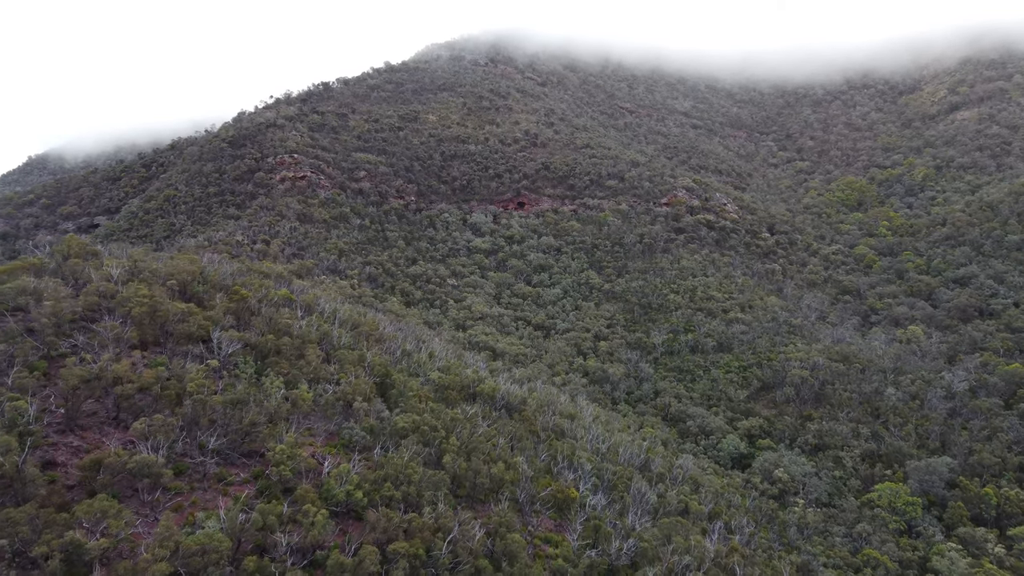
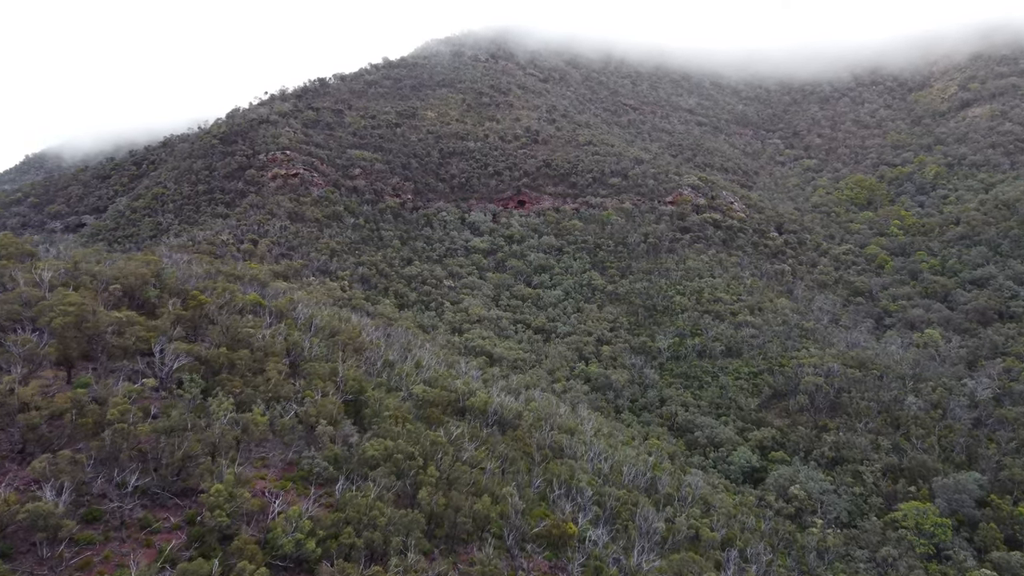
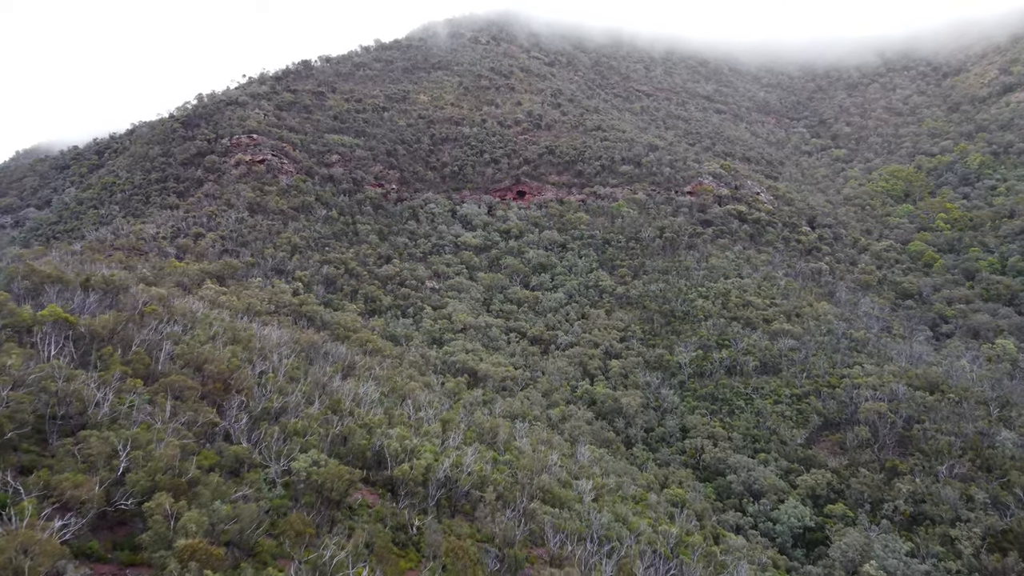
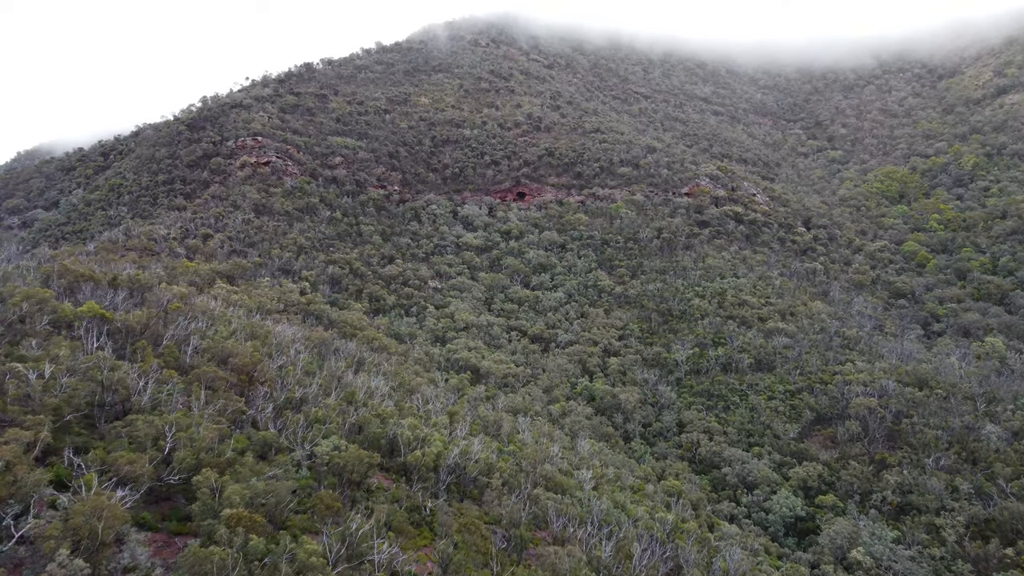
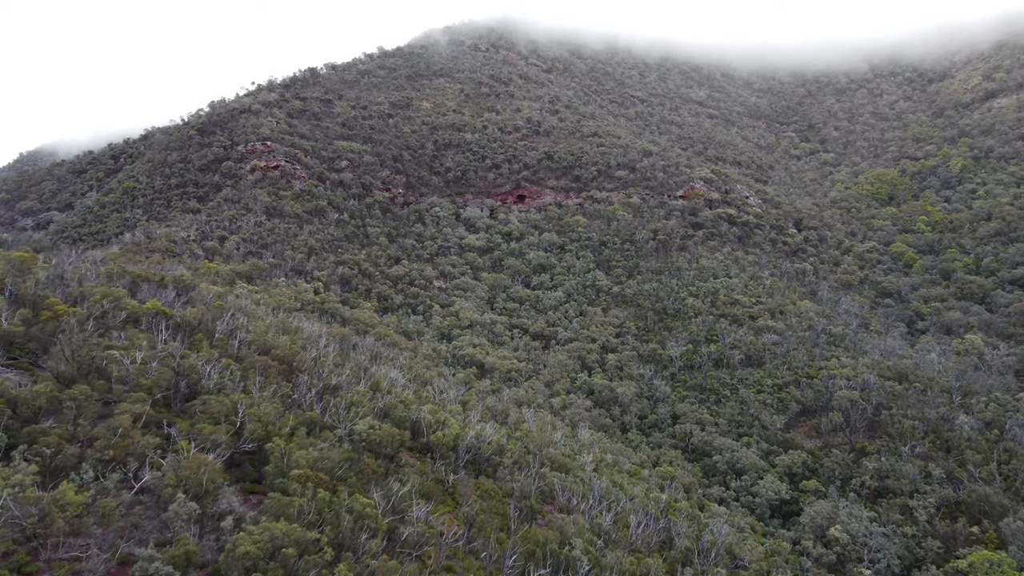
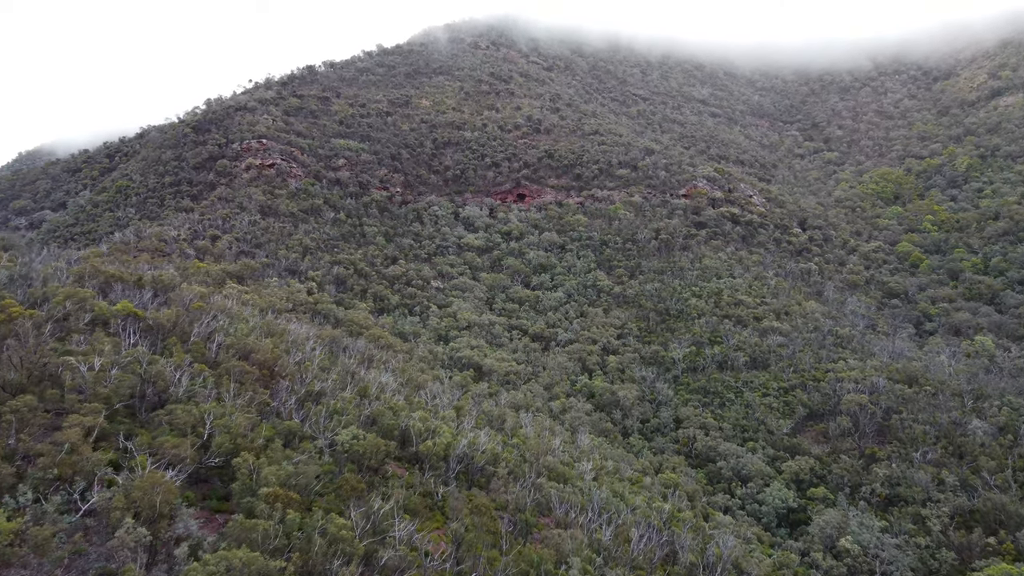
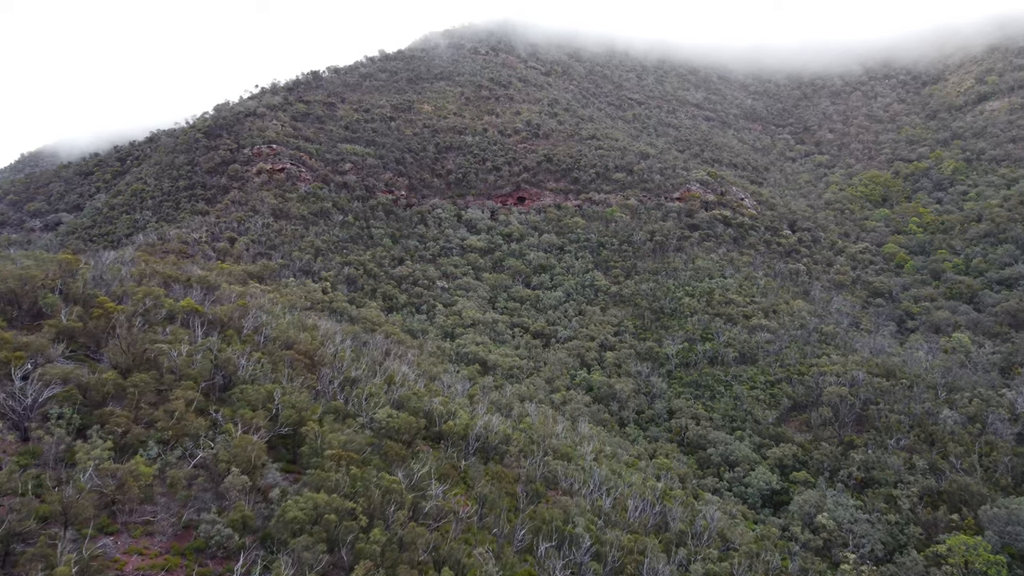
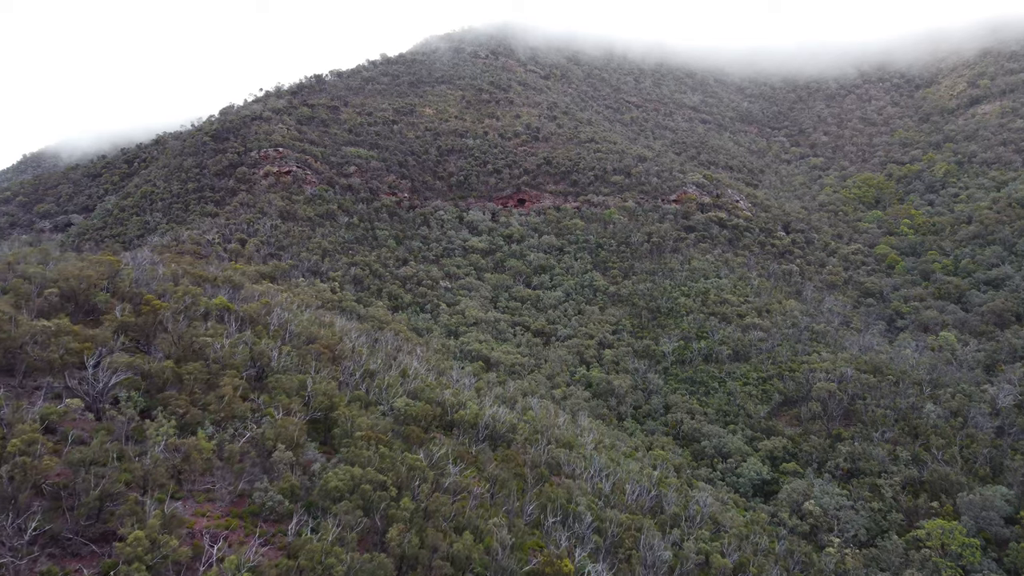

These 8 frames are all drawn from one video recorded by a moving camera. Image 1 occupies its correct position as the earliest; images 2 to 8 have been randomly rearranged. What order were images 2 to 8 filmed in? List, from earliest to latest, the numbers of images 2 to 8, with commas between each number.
2, 8, 7, 5, 6, 4, 3
